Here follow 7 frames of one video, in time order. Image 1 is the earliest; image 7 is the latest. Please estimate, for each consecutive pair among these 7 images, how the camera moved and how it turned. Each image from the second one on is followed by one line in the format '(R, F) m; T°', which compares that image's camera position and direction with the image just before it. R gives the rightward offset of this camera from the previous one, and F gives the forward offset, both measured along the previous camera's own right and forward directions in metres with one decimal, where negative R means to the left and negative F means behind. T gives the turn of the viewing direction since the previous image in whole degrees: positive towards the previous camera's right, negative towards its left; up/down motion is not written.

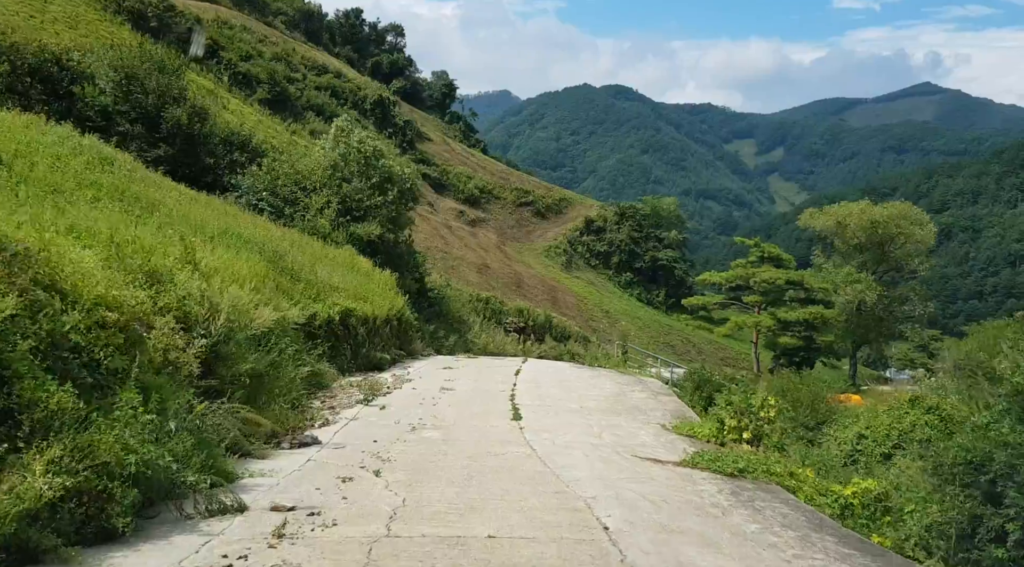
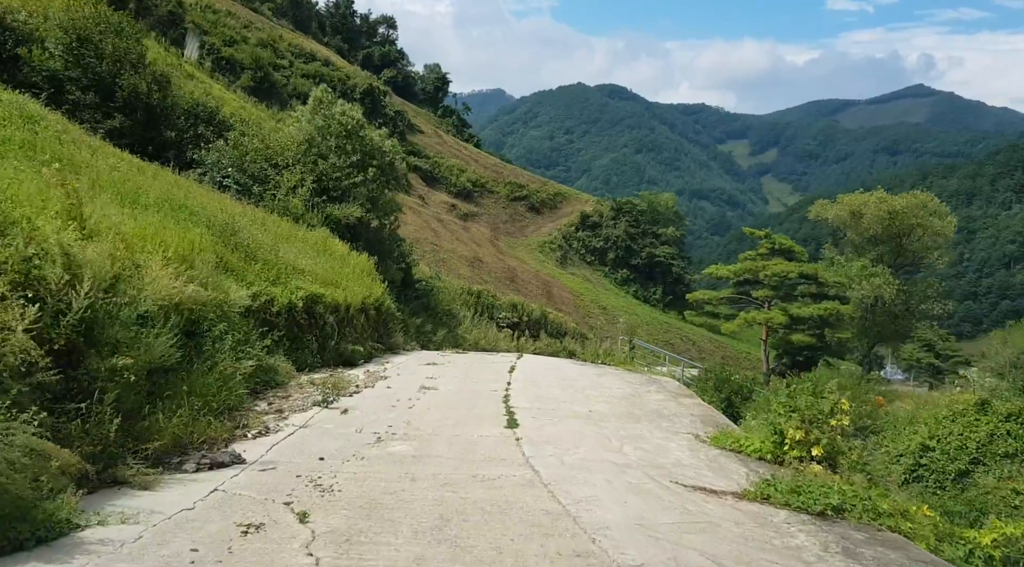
(0.0, +2.4) m; +1°
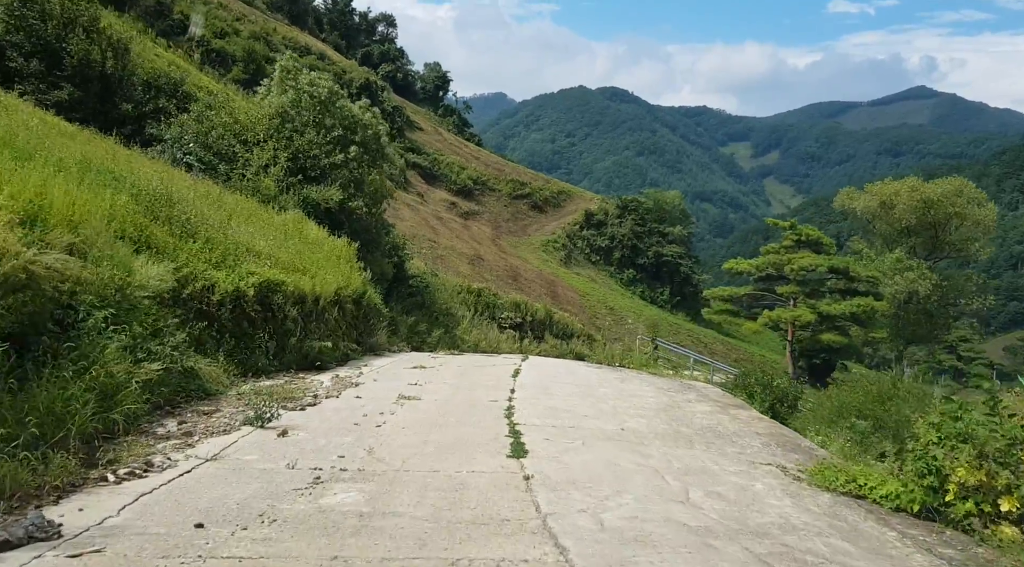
(0.0, +2.8) m; 0°
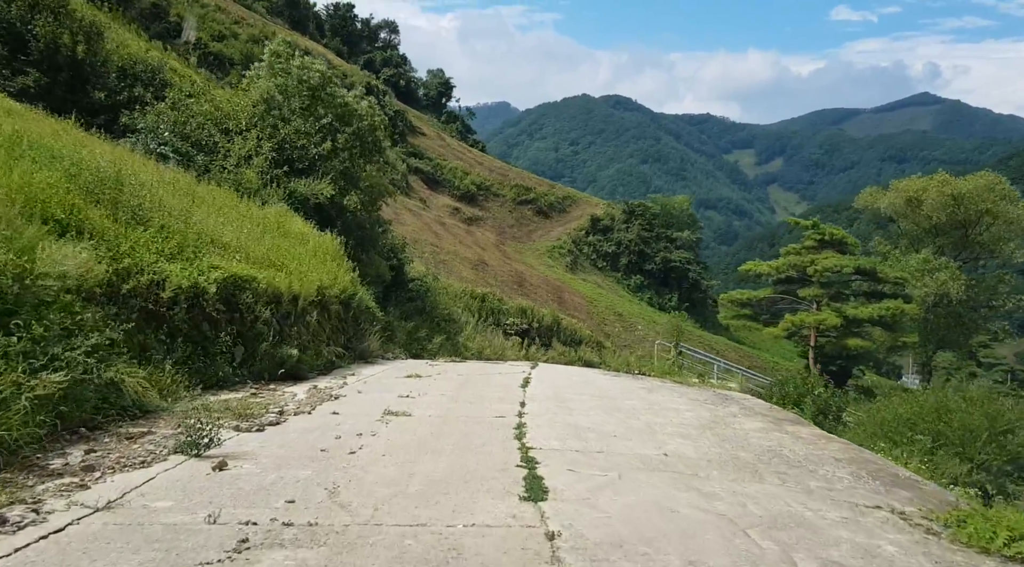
(-0.1, +1.7) m; 0°
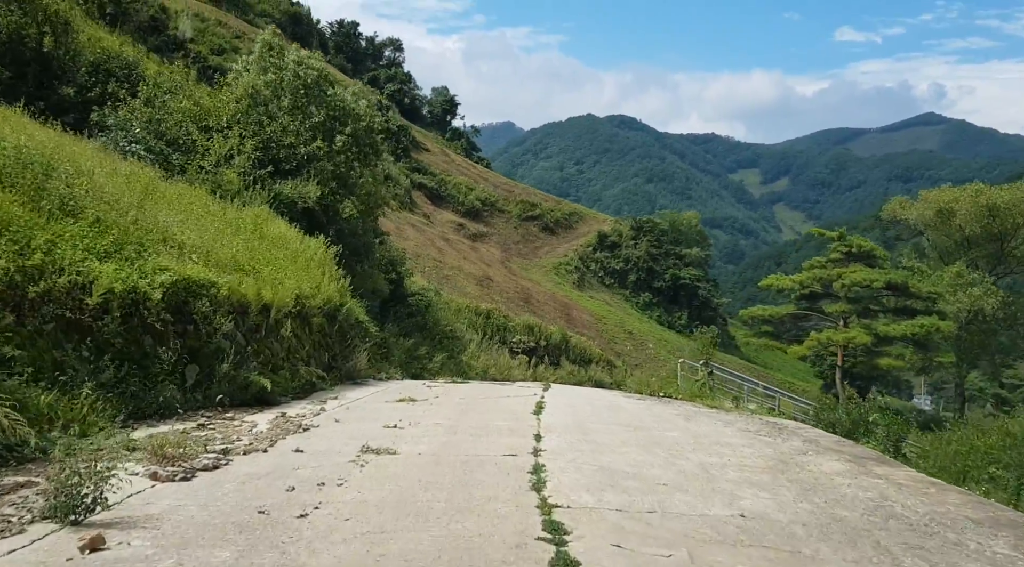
(-0.1, +1.8) m; 0°
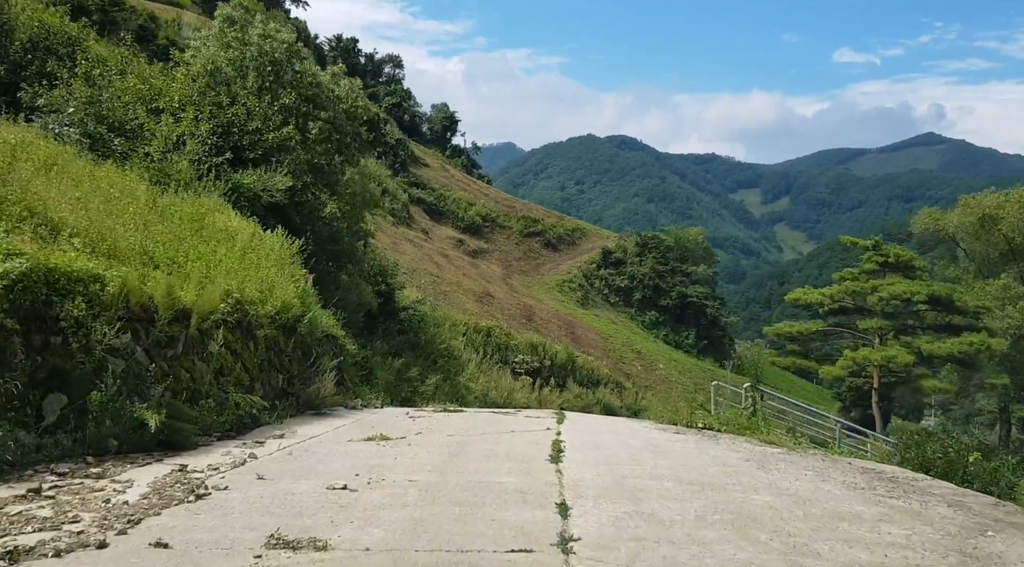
(-0.1, +2.5) m; 0°
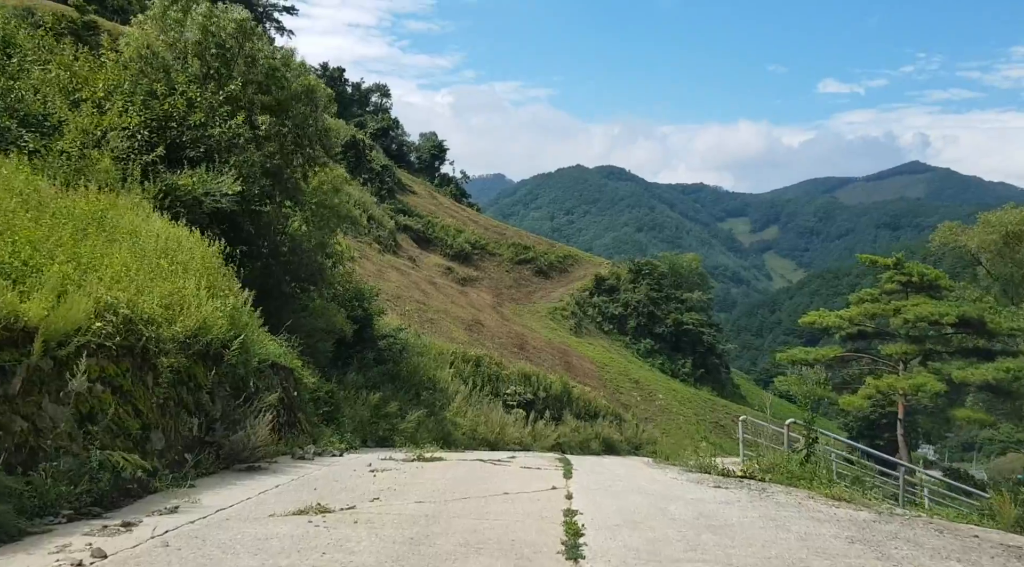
(0.0, +2.2) m; +1°
